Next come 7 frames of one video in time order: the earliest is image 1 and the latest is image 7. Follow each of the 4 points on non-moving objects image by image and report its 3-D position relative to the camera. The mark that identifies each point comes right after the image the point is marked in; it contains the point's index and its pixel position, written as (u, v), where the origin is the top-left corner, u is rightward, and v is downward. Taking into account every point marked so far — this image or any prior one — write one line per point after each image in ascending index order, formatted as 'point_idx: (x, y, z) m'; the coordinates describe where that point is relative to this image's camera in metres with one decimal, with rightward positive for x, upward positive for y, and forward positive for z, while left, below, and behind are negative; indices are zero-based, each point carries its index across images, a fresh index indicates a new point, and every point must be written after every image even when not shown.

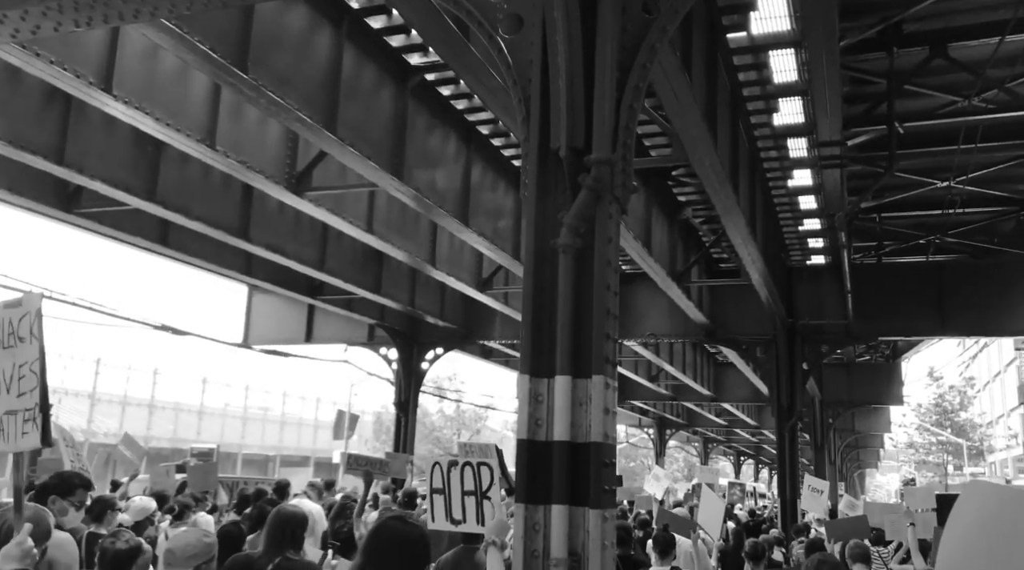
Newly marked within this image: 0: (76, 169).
0: (-5.0, +1.3, +10.2) m
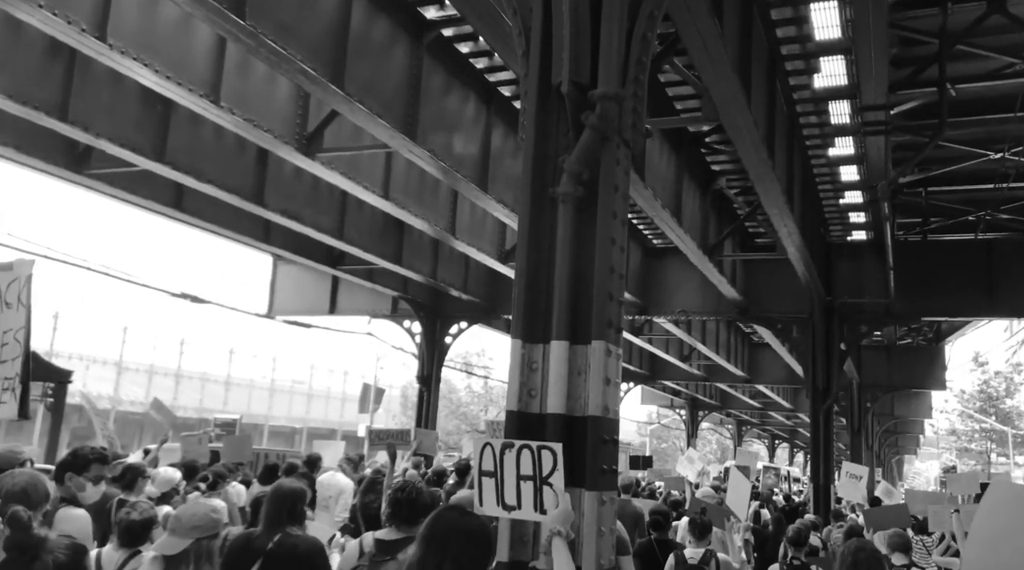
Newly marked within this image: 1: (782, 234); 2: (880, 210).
0: (-4.8, +1.8, +9.8) m
1: (+4.1, +0.7, +13.4) m
2: (+6.3, +1.3, +15.0) m
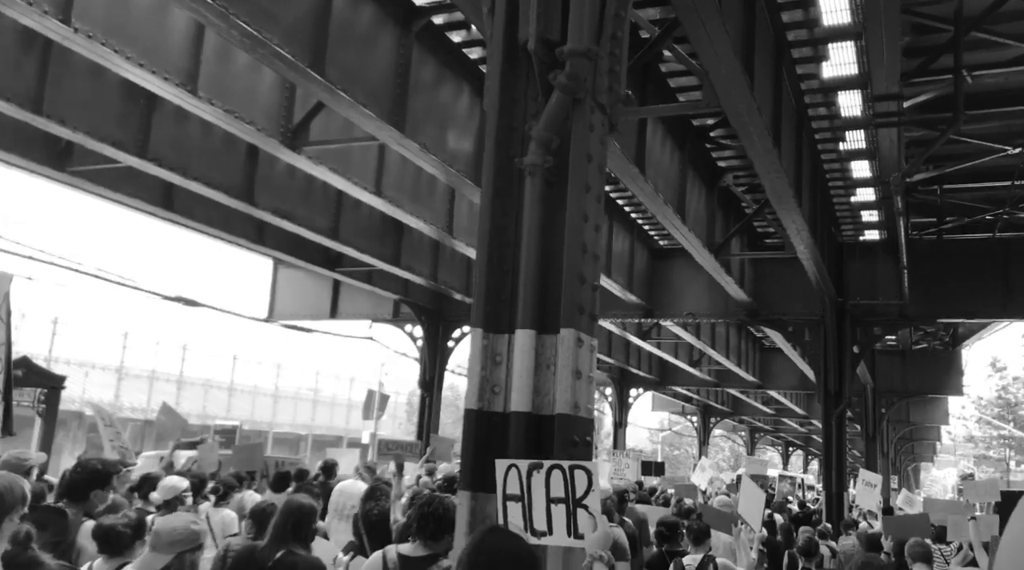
0: (-4.9, +1.8, +9.5) m
1: (+4.1, +0.8, +12.9) m
2: (+6.3, +1.3, +14.4) m
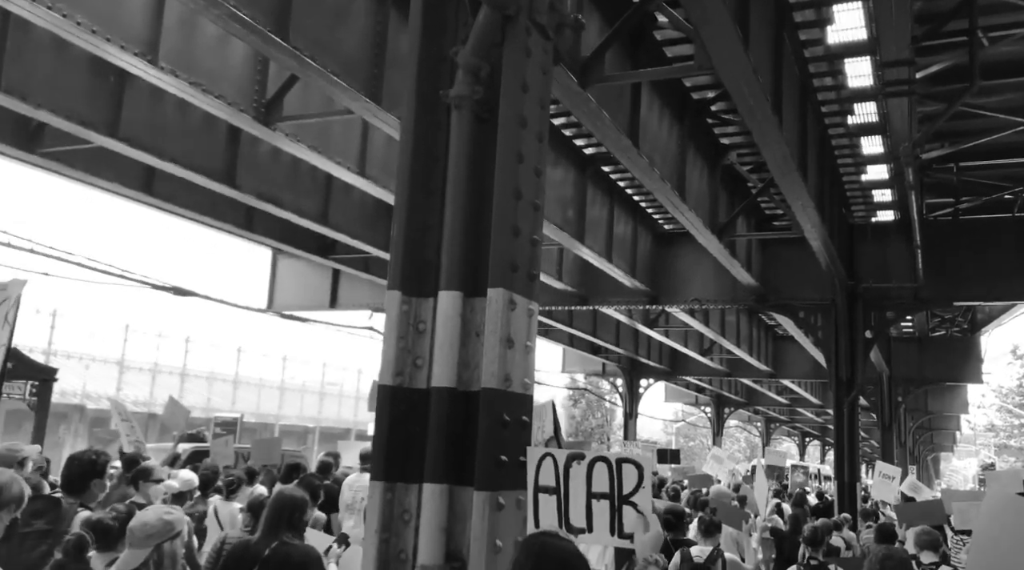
0: (-5.1, +1.9, +9.0) m
1: (+4.0, +1.0, +12.3) m
2: (+6.2, +1.6, +13.8) m
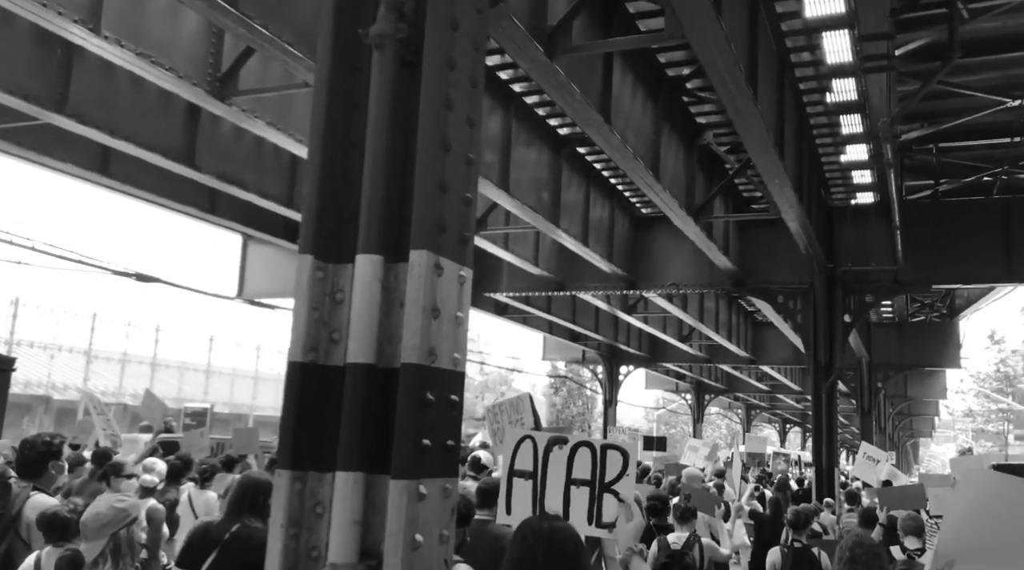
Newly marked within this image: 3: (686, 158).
0: (-5.4, +2.1, +8.6) m
1: (+3.6, +1.3, +12.0) m
2: (+5.7, +1.8, +13.5) m
3: (+2.5, +1.8, +12.7) m
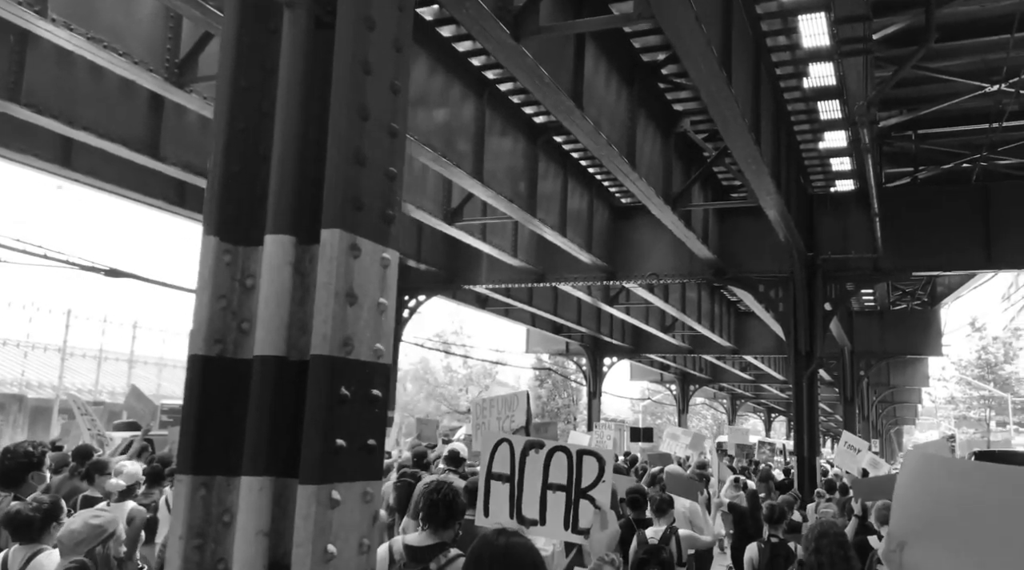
0: (-5.7, +2.1, +8.2) m
1: (+3.3, +1.4, +11.8) m
2: (+5.4, +2.0, +13.4) m
3: (+2.1, +2.0, +12.5) m
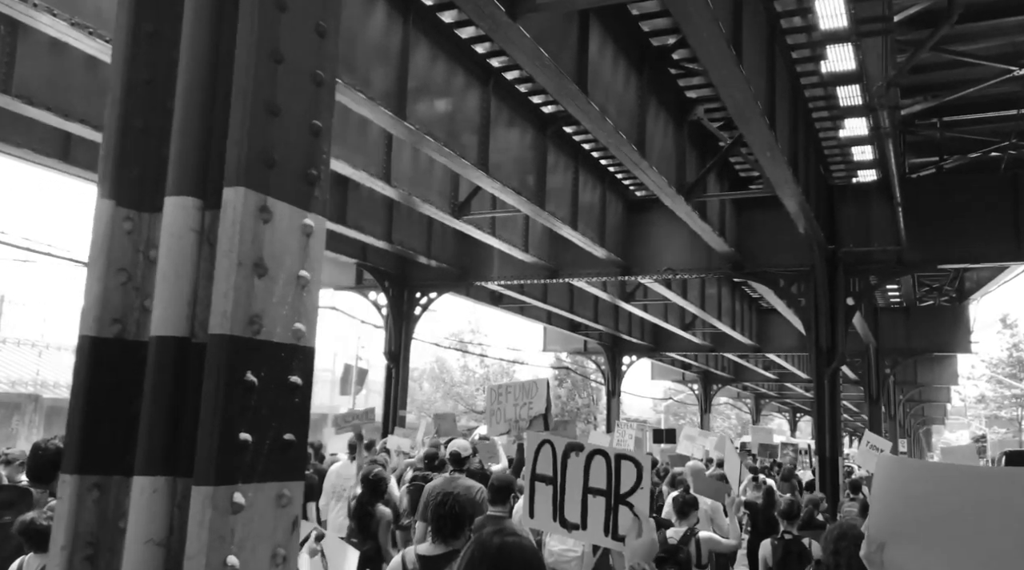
0: (-5.7, +2.2, +8.1) m
1: (+3.4, +1.5, +11.4) m
2: (+5.5, +2.1, +12.9) m
3: (+2.2, +2.1, +12.1) m
